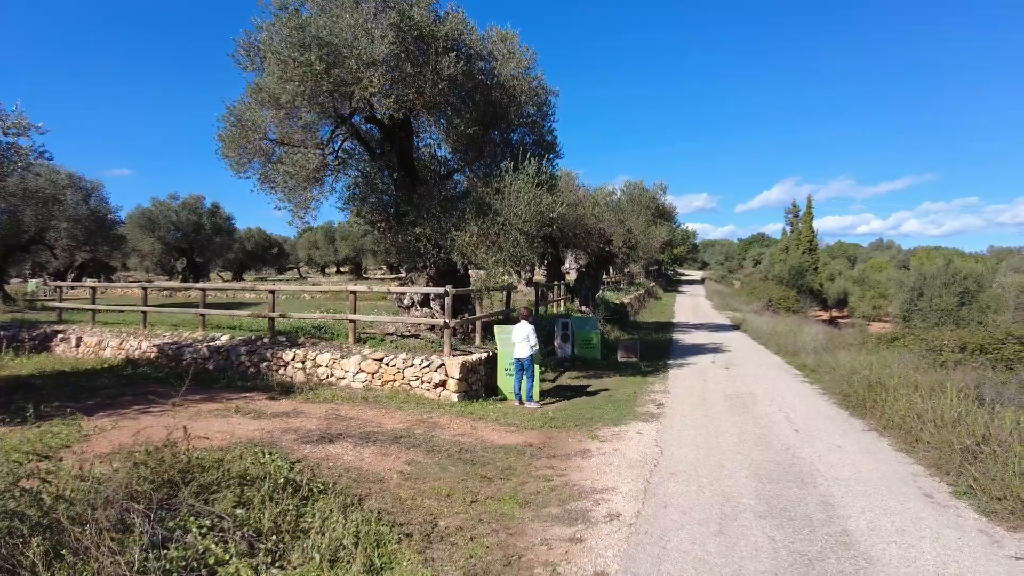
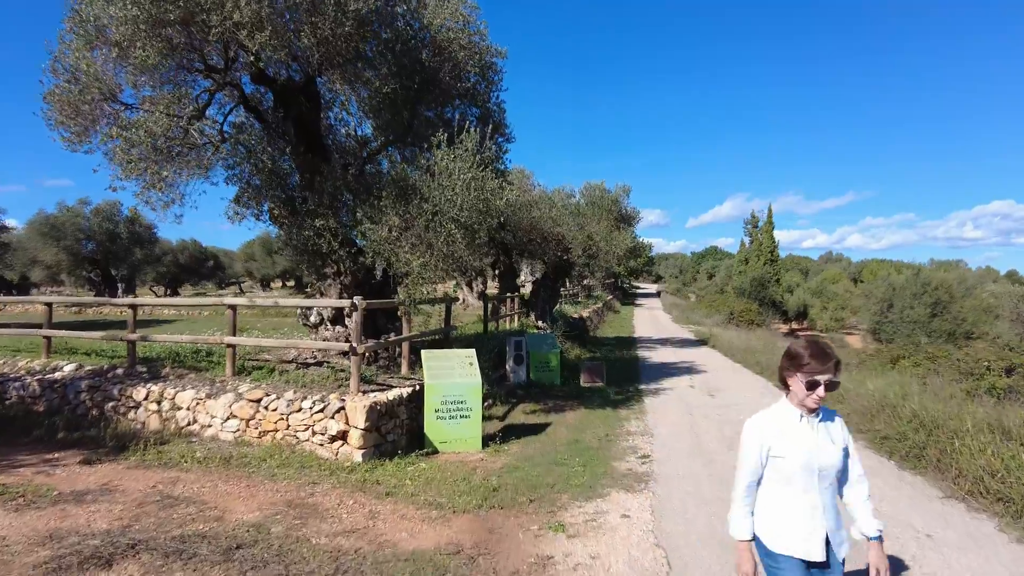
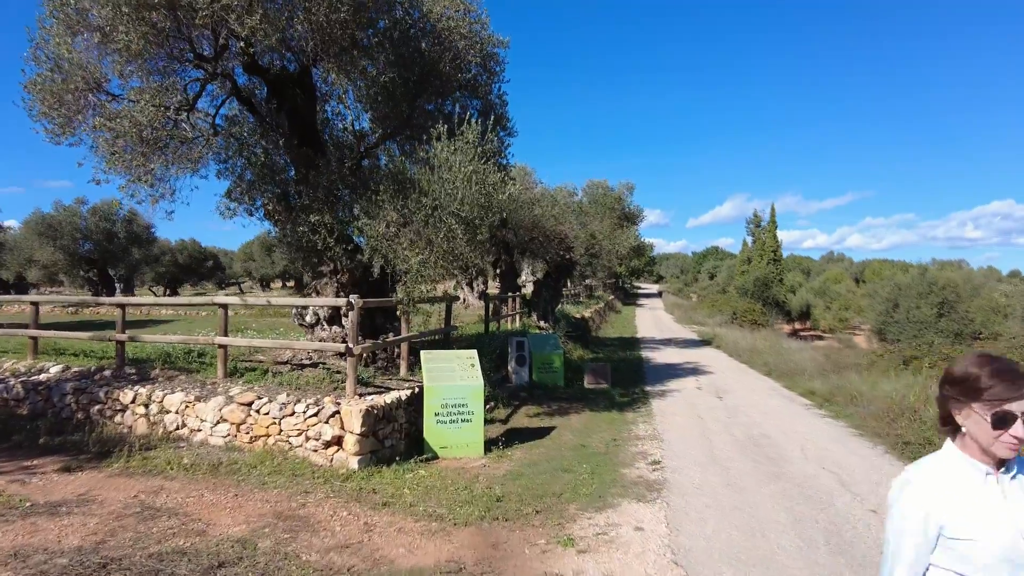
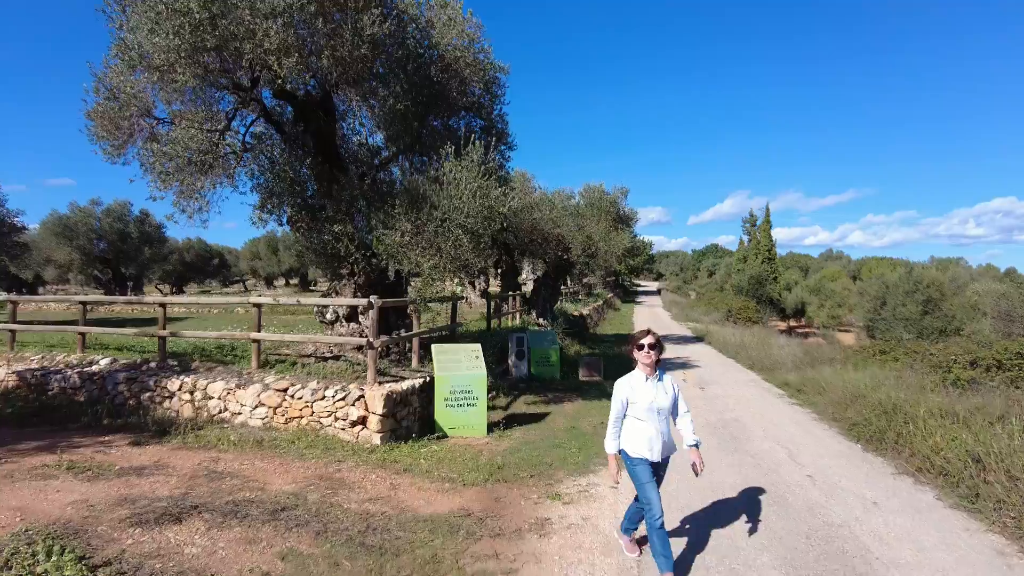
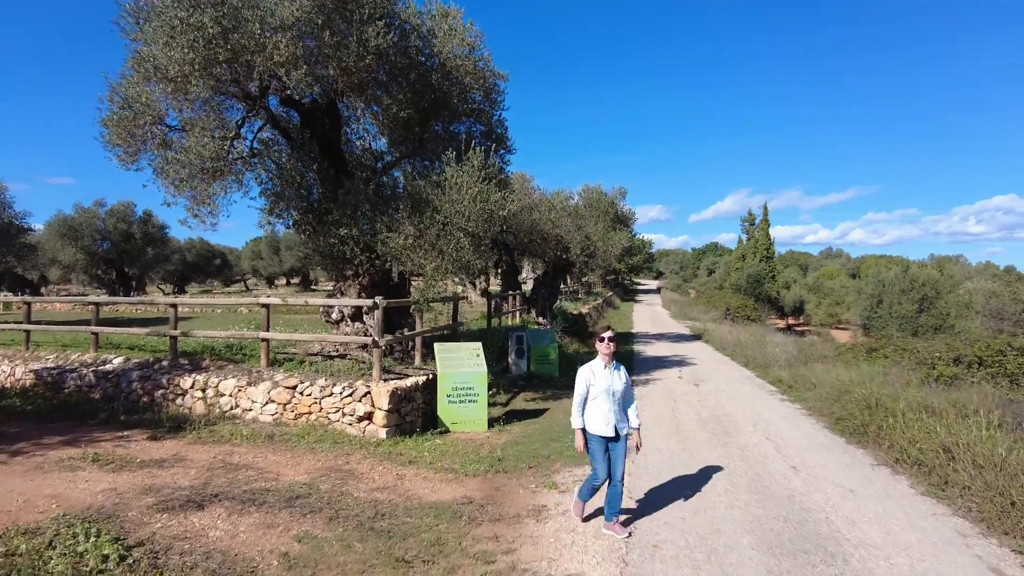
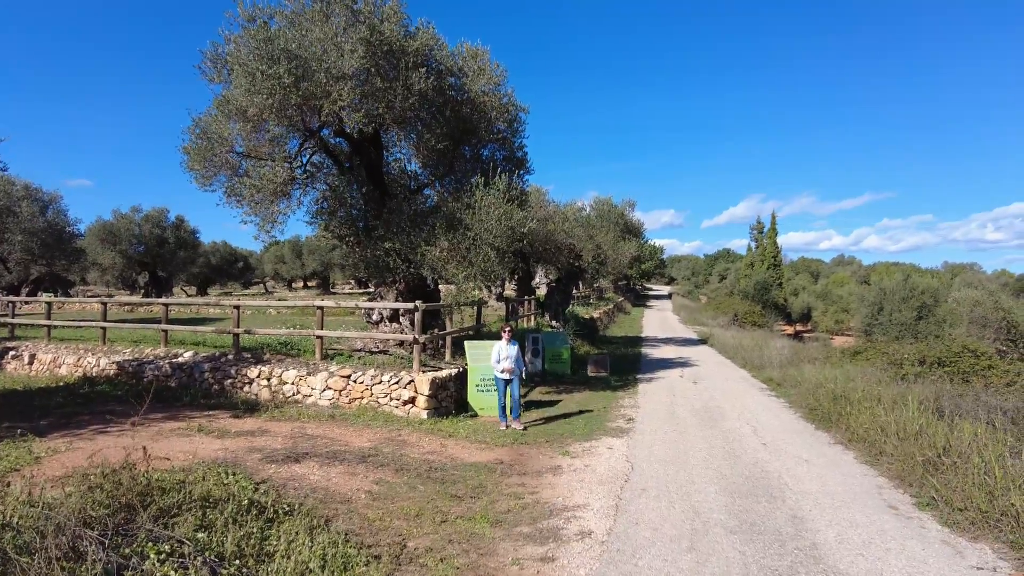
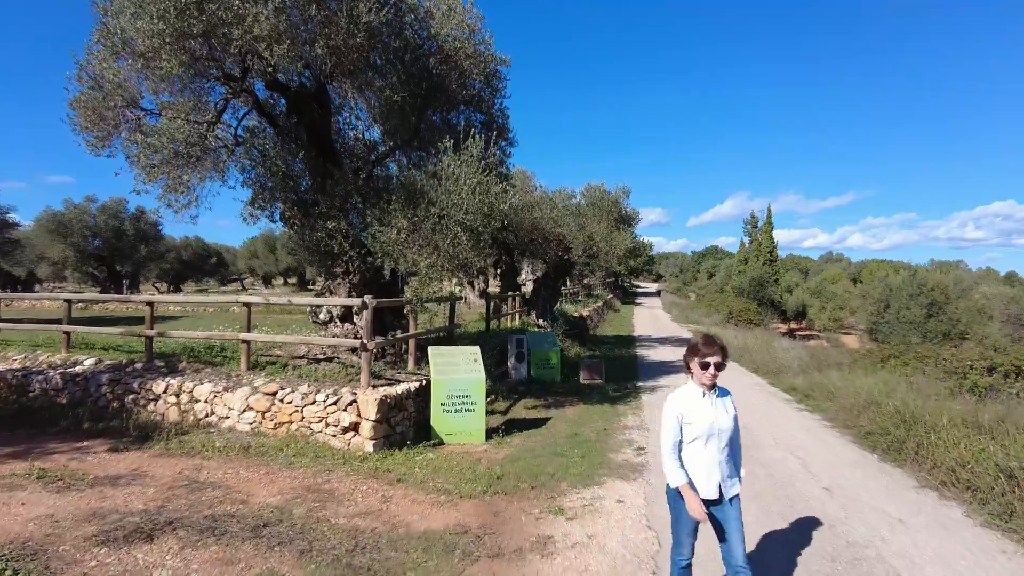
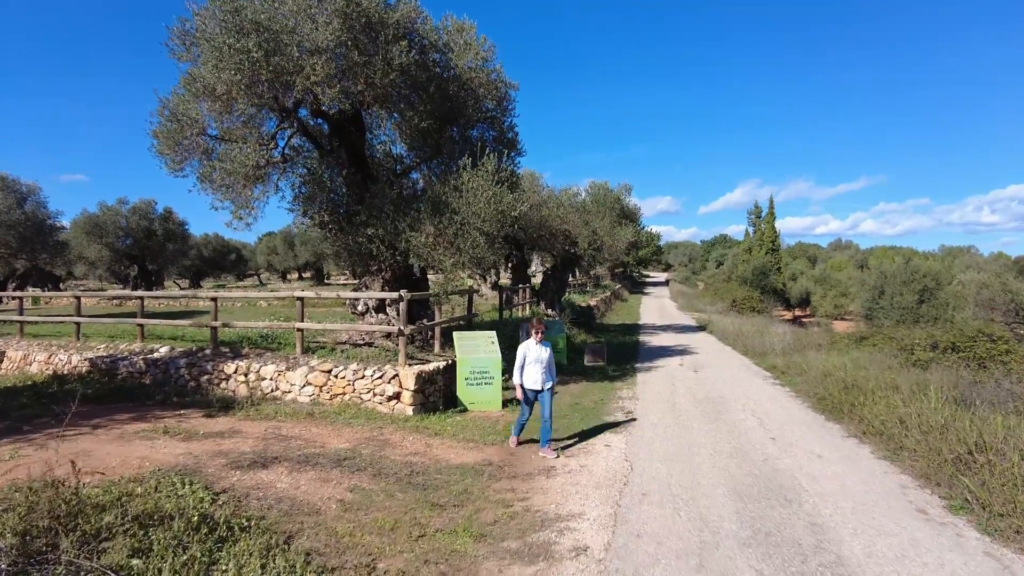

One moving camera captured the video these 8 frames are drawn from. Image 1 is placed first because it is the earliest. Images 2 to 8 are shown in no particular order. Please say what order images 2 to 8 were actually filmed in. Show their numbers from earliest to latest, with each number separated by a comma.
6, 8, 5, 4, 7, 2, 3
